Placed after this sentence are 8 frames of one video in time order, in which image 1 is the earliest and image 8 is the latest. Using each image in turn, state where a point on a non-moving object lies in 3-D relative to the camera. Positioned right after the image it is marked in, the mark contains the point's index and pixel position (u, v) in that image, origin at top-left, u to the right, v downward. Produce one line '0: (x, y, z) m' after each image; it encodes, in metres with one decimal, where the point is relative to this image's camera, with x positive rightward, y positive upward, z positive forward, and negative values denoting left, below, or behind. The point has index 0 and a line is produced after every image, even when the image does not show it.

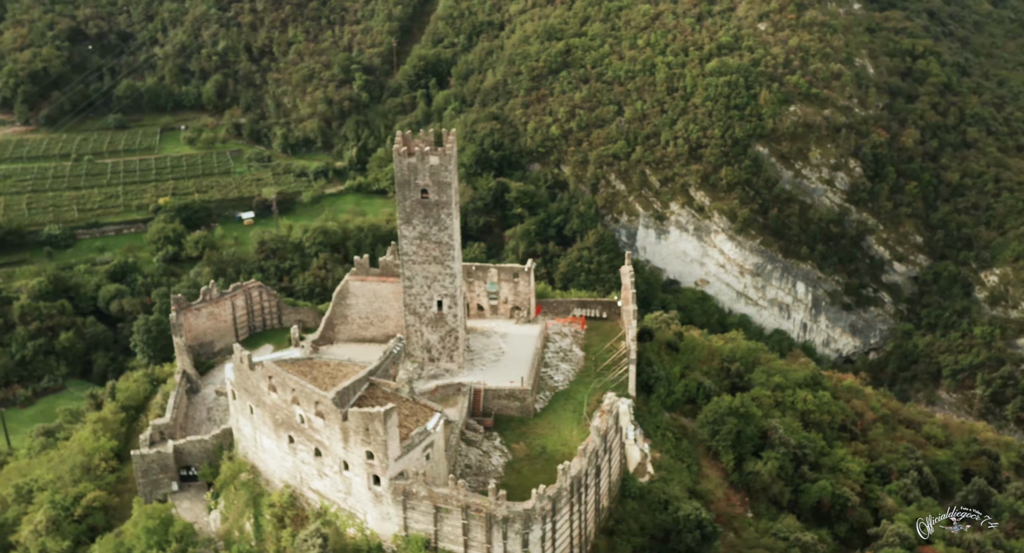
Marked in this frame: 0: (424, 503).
0: (-2.0, -5.1, +18.9) m
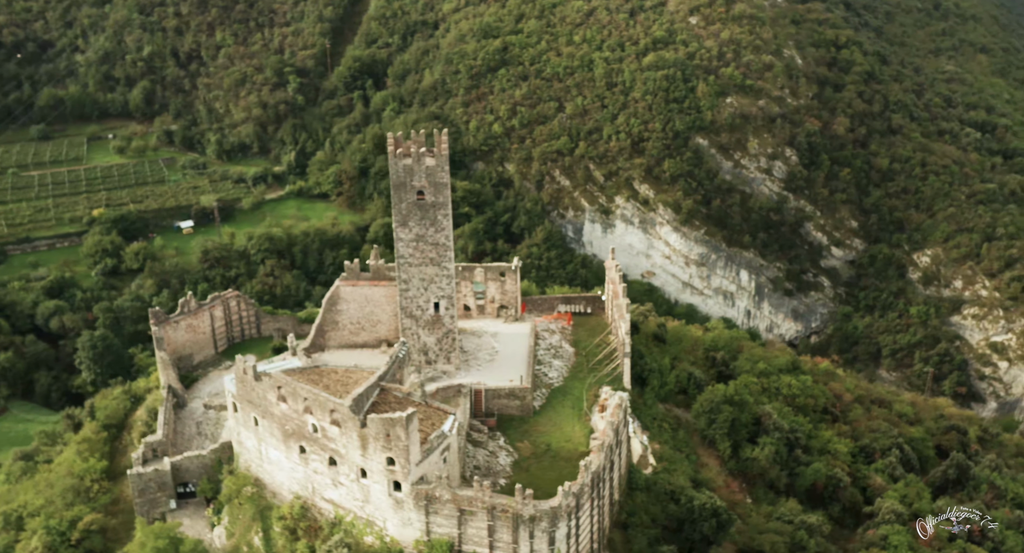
0: (-1.4, -5.1, +18.6) m
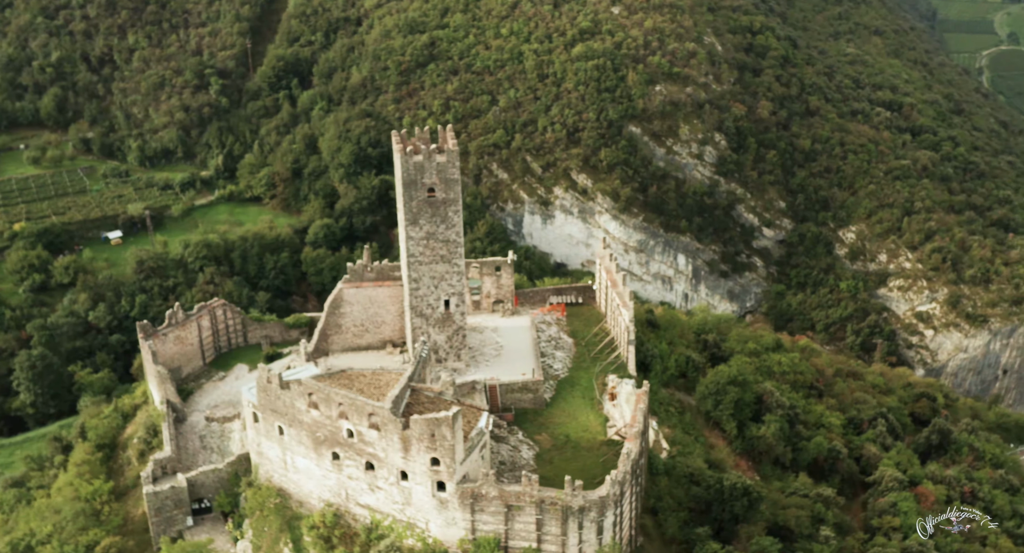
0: (-0.4, -5.0, +18.4) m
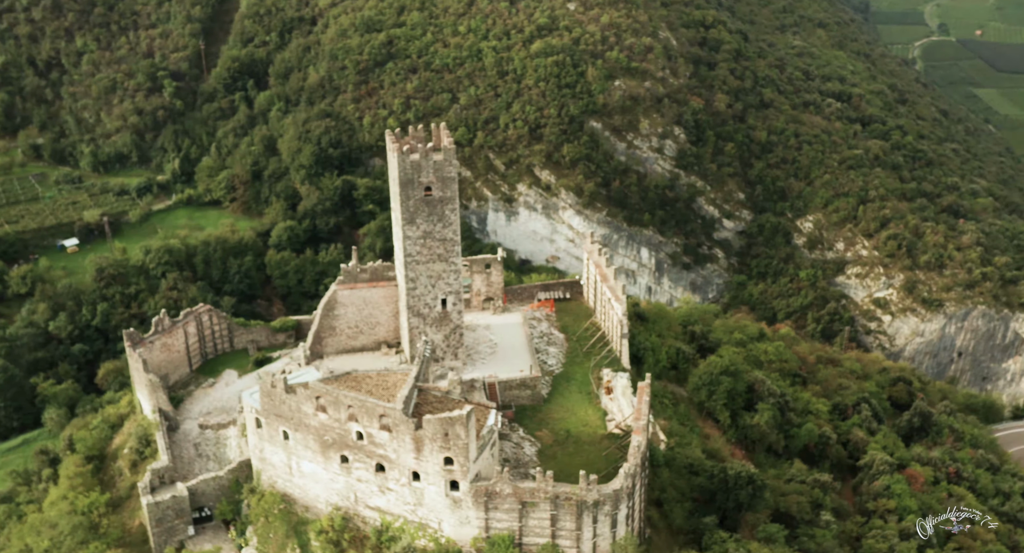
0: (-0.1, -4.9, +18.4) m
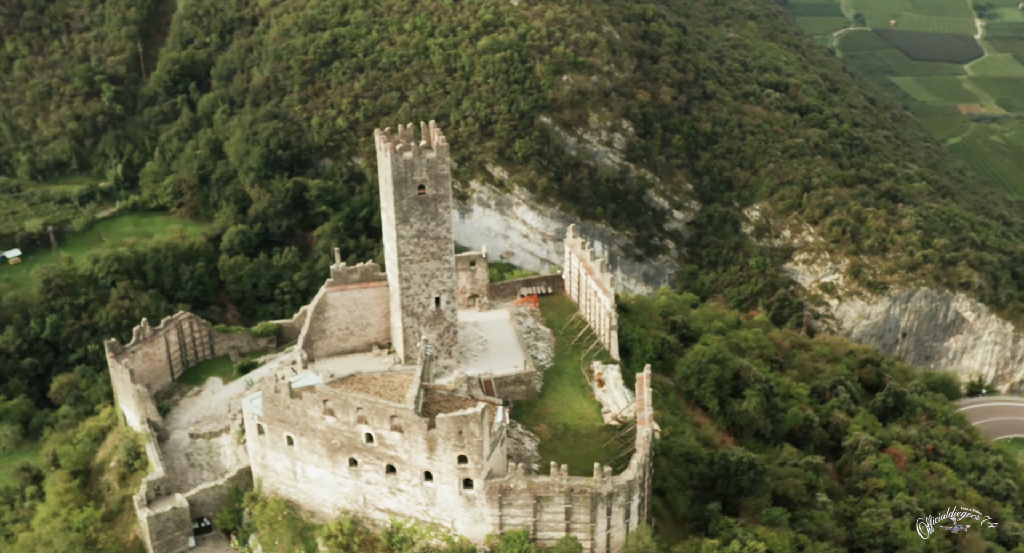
0: (+0.3, -4.8, +18.4) m
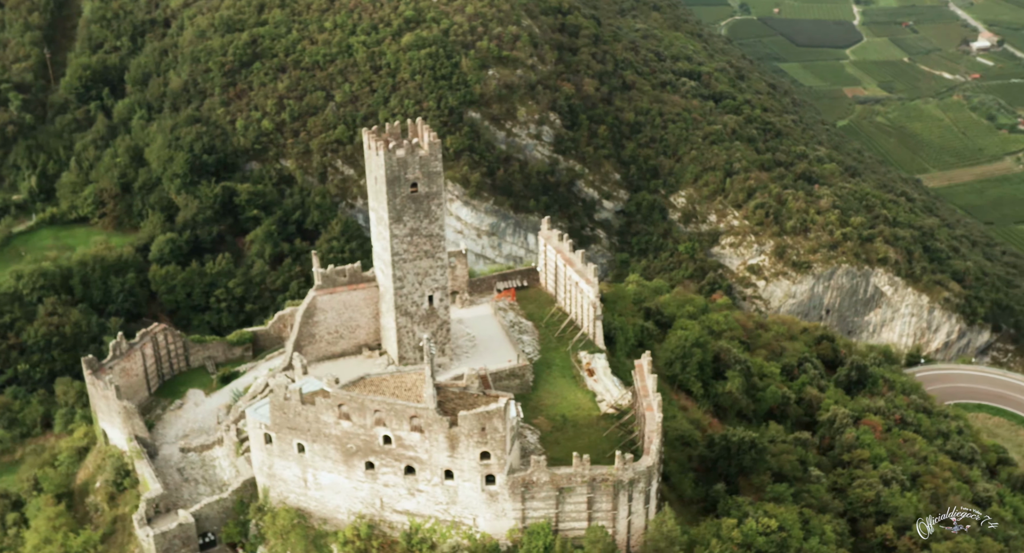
0: (+0.8, -4.7, +18.4) m
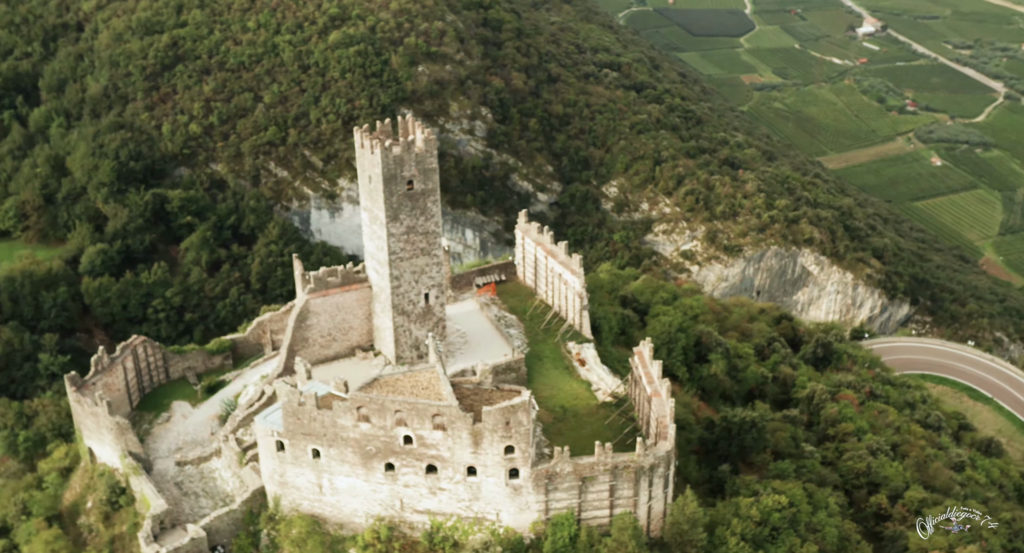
0: (+1.3, -4.5, +18.6) m
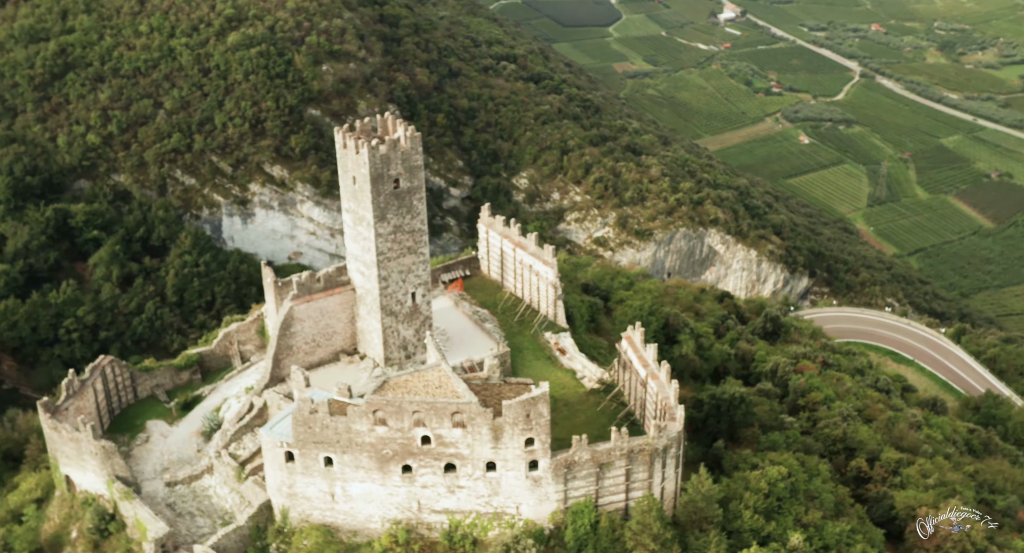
0: (+1.7, -4.3, +18.9) m
